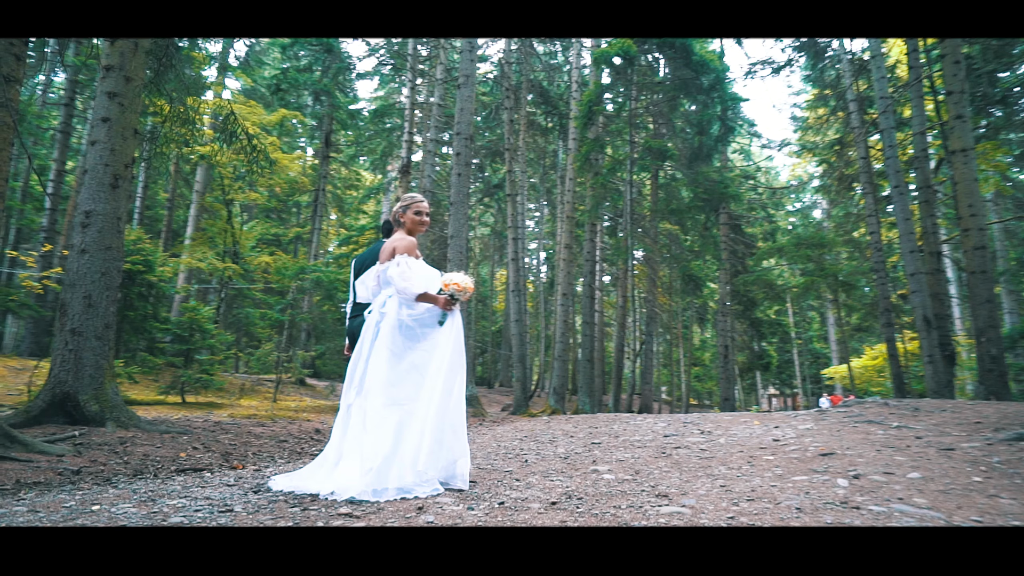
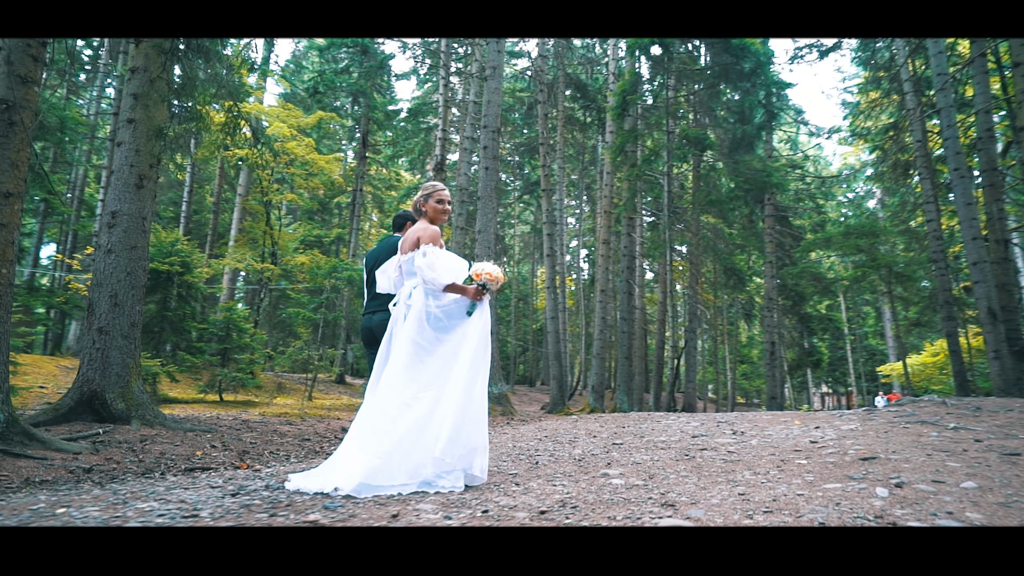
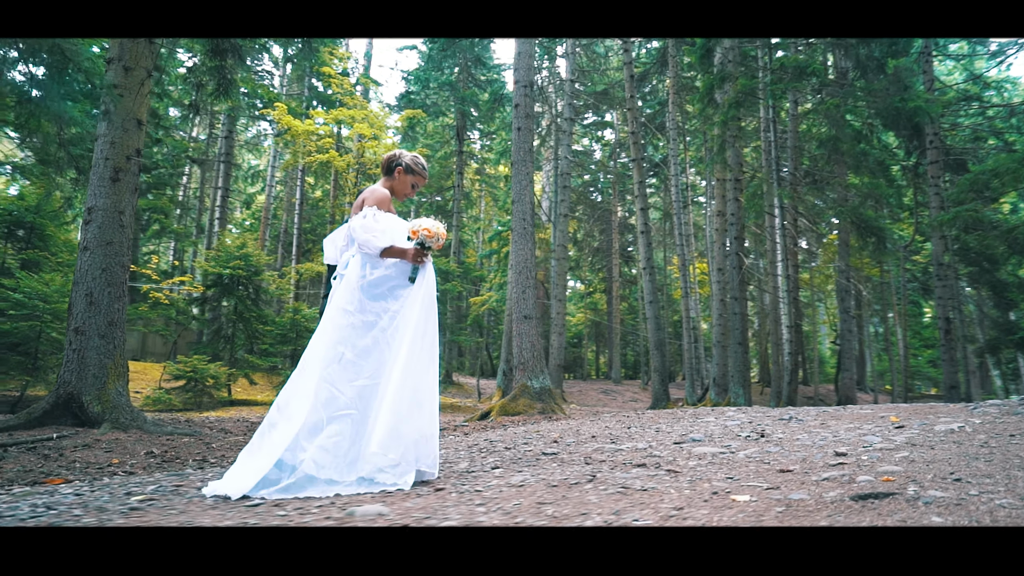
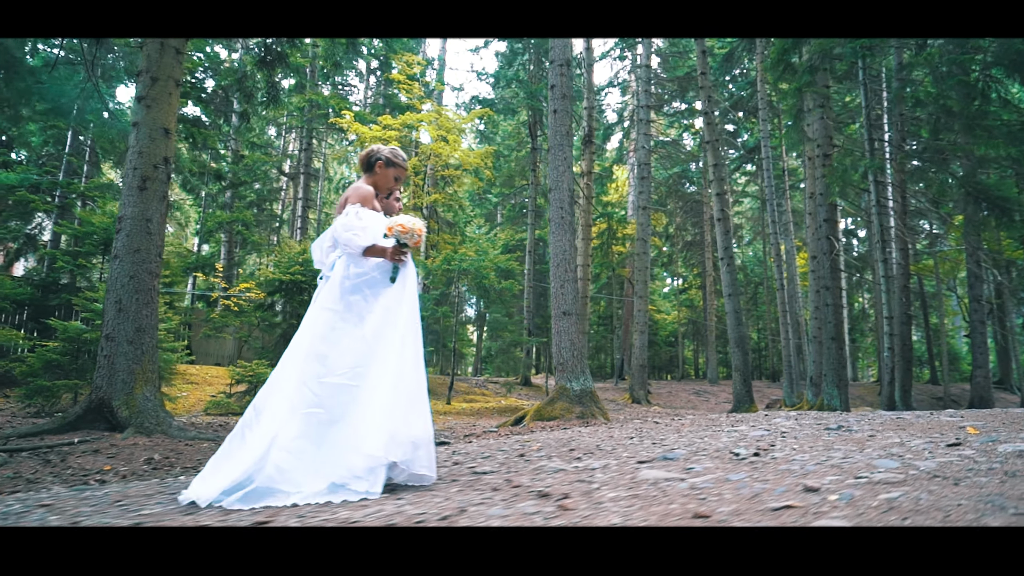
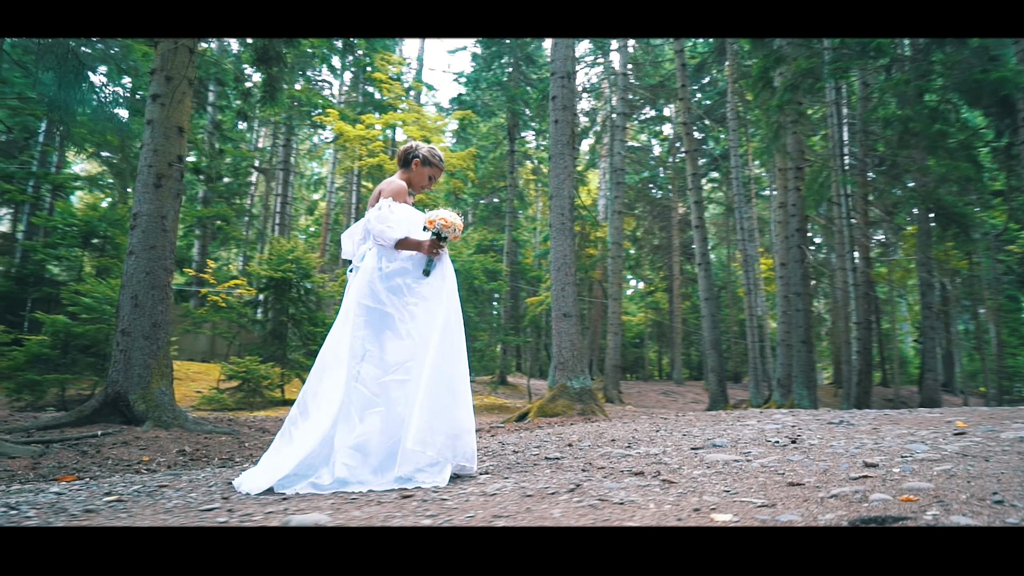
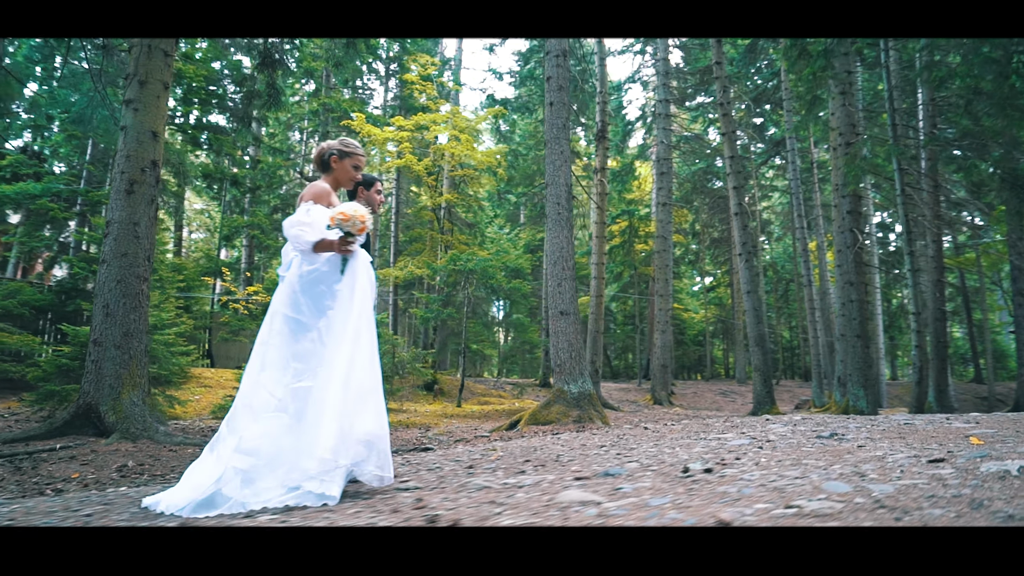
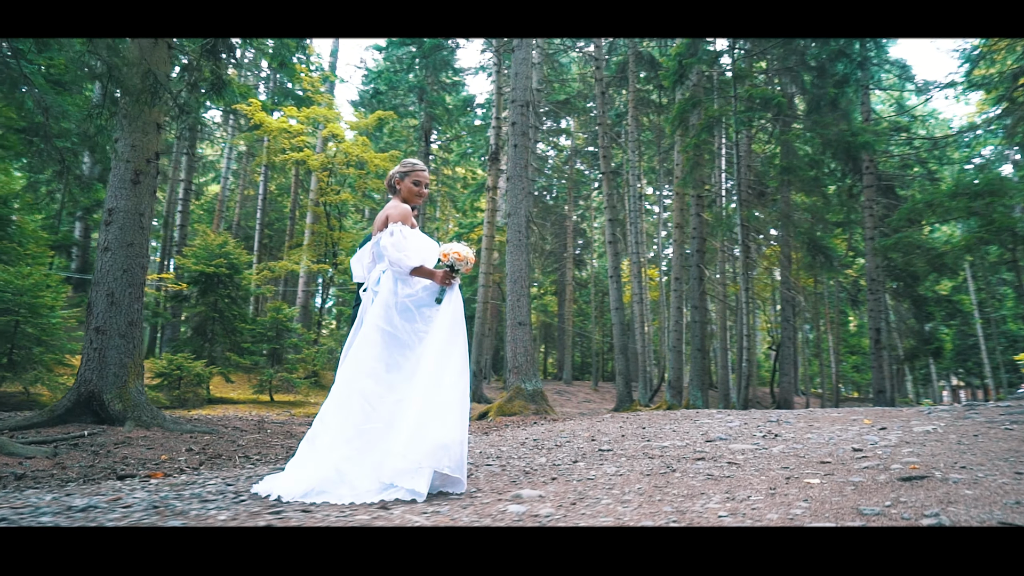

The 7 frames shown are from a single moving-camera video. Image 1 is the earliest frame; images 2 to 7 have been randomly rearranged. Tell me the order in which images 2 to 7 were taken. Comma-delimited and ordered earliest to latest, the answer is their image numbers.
2, 7, 3, 5, 4, 6
